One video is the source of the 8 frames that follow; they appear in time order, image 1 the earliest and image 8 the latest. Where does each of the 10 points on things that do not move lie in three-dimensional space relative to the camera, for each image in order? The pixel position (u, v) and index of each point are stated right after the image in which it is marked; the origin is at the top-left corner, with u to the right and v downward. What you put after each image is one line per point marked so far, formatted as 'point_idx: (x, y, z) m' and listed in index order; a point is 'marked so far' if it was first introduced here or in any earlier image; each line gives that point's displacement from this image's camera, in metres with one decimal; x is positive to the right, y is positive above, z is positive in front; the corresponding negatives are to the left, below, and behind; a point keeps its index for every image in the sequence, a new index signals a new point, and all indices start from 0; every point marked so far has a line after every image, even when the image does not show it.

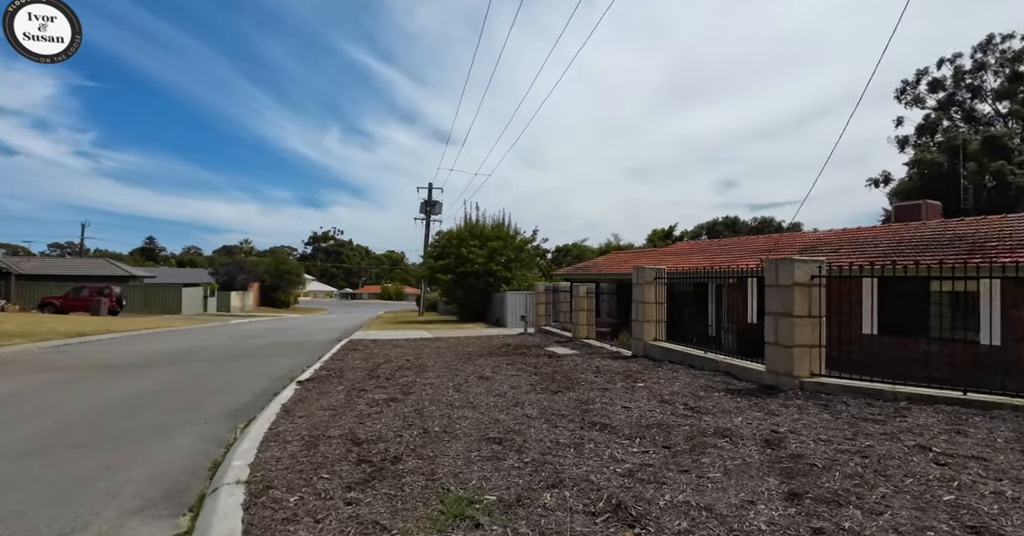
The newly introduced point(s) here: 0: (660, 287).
0: (+3.9, -0.5, +11.2) m
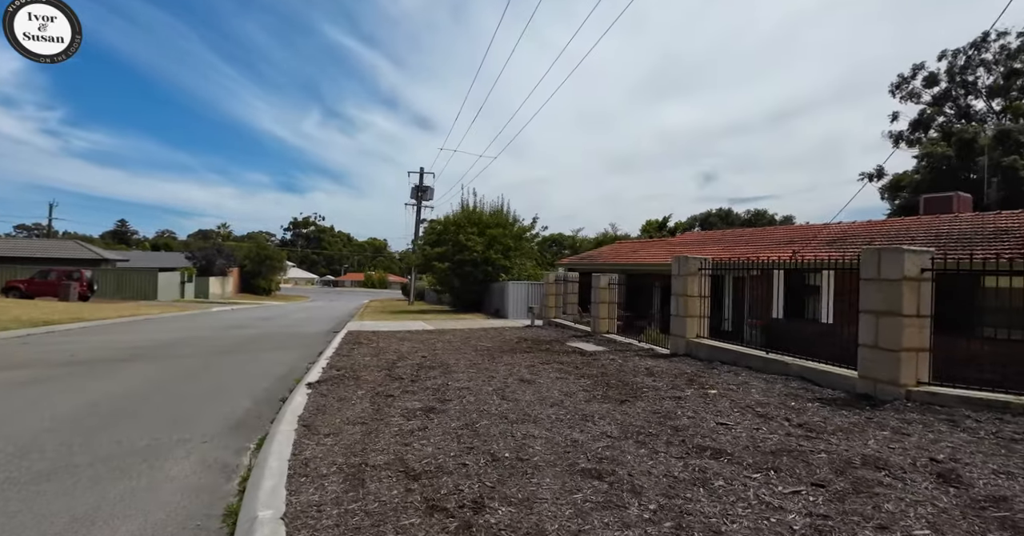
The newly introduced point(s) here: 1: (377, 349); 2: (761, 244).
0: (+4.6, -0.3, +10.2) m
1: (-3.4, -2.1, +11.0) m
2: (+10.8, +1.0, +18.5) m
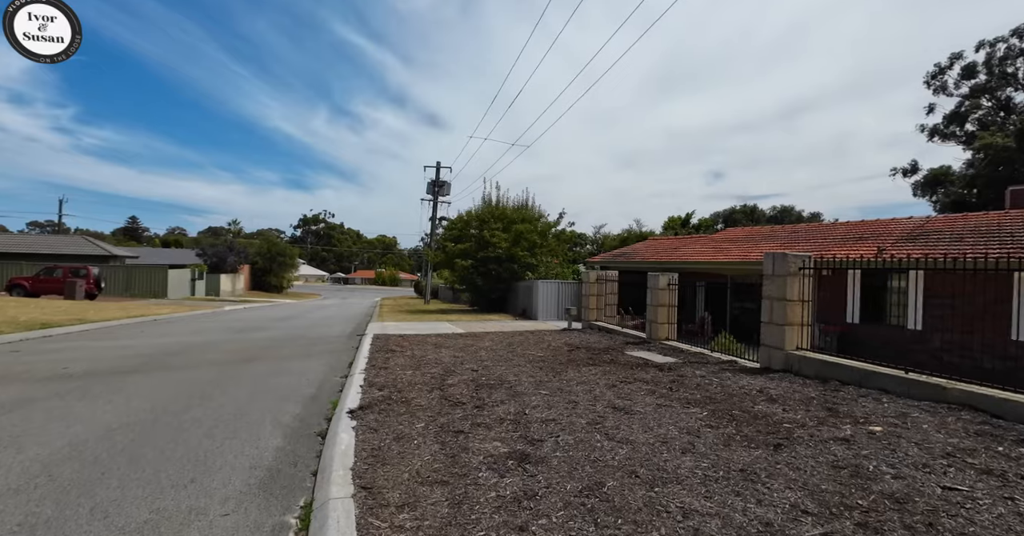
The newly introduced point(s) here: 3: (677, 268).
0: (+5.9, -0.3, +8.6) m
1: (-2.1, -2.0, +9.6) m
2: (+12.2, +1.0, +16.9) m
3: (+7.5, 0.0, +19.7) m
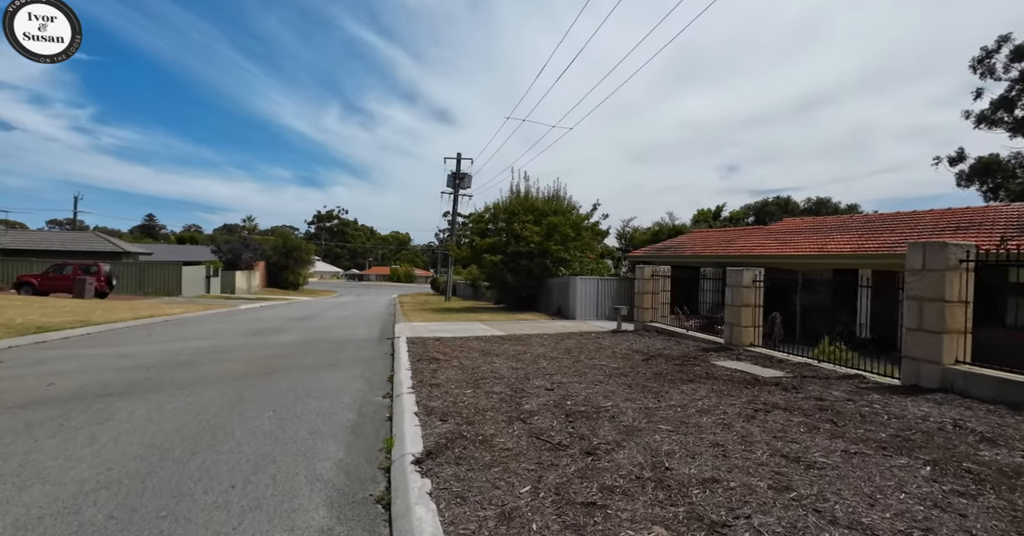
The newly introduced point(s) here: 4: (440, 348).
0: (+7.2, -0.1, +6.8) m
1: (-0.8, -1.9, +7.9) m
2: (+13.7, +1.3, +14.8) m
3: (+9.1, +0.3, +17.8) m
4: (-1.8, -2.0, +10.8) m
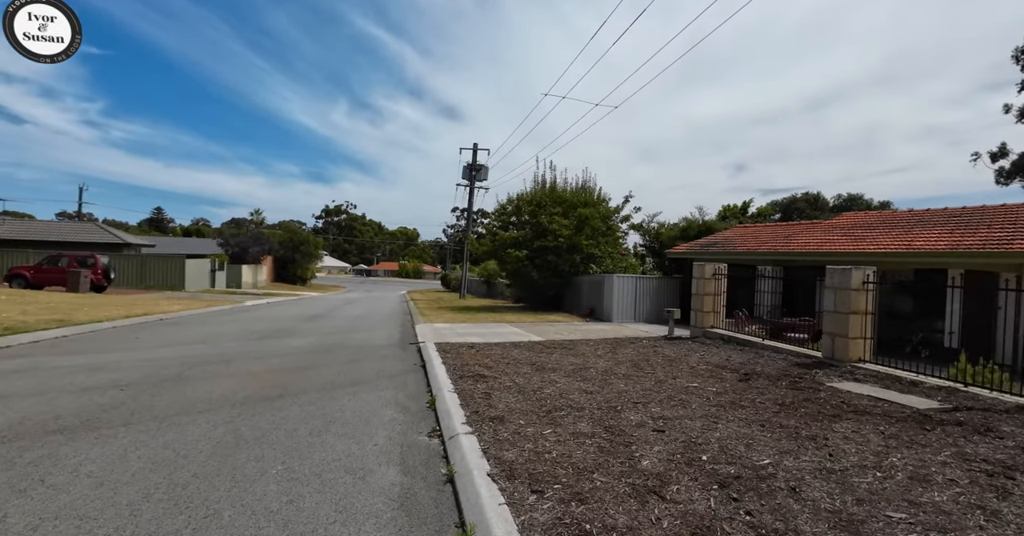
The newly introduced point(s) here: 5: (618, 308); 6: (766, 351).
0: (+8.2, -0.1, +4.9) m
1: (+0.3, -1.8, +6.2) m
2: (+14.9, +1.3, +12.8) m
3: (+10.4, +0.3, +15.8) m
4: (-0.7, -1.9, +9.0) m
5: (+4.5, -1.7, +18.4) m
6: (+6.5, -2.1, +11.1) m
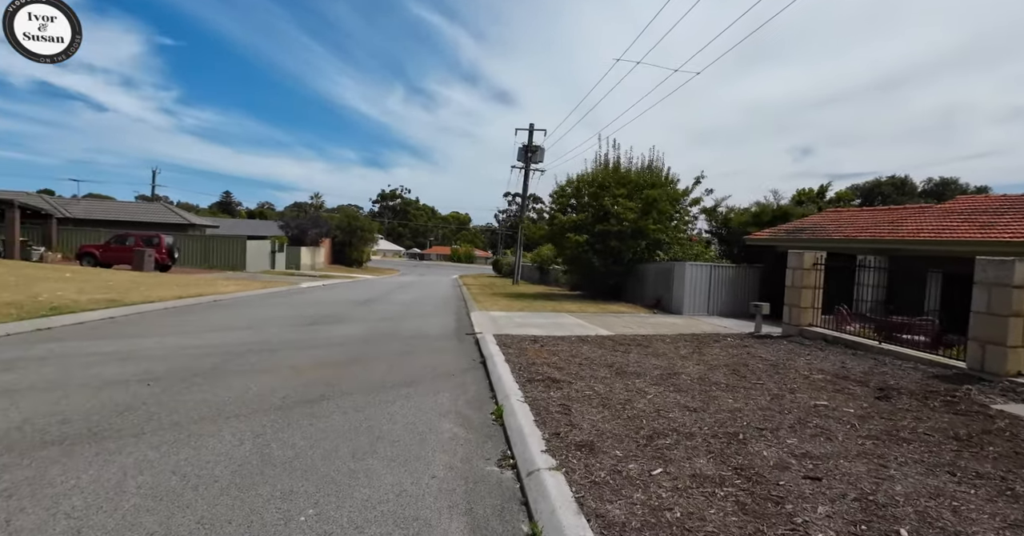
0: (+9.0, -0.1, +2.7) m
1: (+1.3, -1.7, +5.0) m
2: (+16.6, +1.4, +9.8) m
3: (+12.4, +0.6, +13.4) m
4: (+0.6, -1.6, +7.9) m
5: (+6.8, -1.2, +16.6) m
6: (+7.9, -1.9, +9.2) m
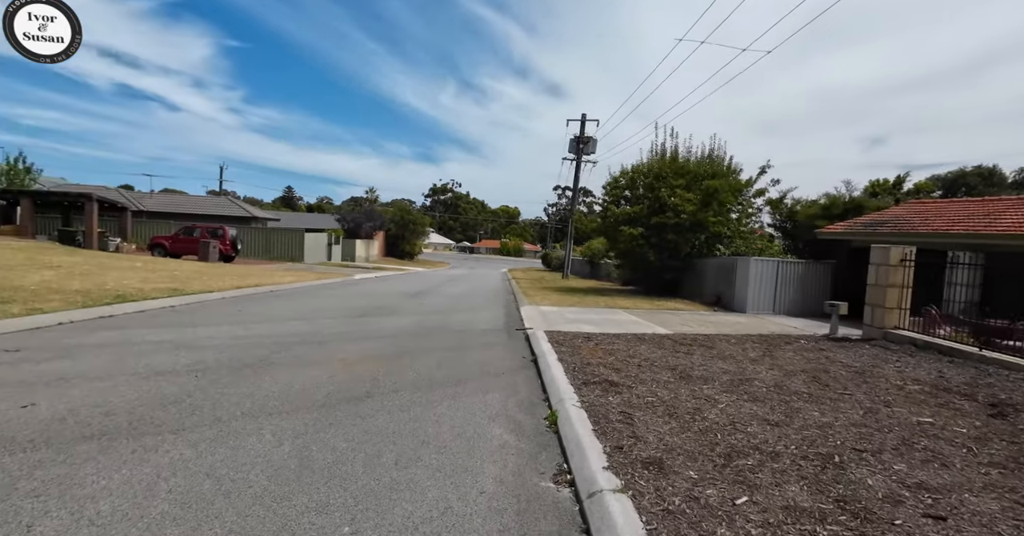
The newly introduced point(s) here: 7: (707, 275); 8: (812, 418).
0: (+9.3, -0.2, +1.2) m
1: (+1.9, -1.6, +4.4) m
2: (+17.6, +1.4, +7.4) m
3: (+13.8, +0.7, +11.4) m
4: (+1.5, -1.5, +7.3) m
5: (+8.7, -1.0, +15.3) m
6: (+9.0, -1.9, +7.8) m
7: (+8.3, -0.2, +18.1) m
8: (+3.4, -1.6, +4.9) m
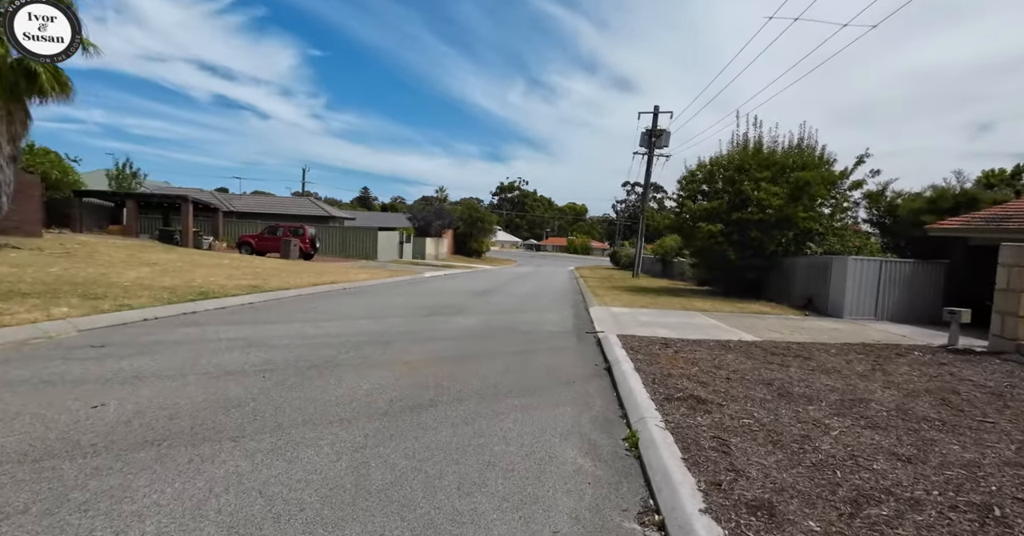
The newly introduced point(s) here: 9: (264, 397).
0: (+9.4, -0.3, -0.7) m
1: (+2.5, -1.6, +3.5) m
2: (+18.6, +1.3, +4.1) m
3: (+15.5, +0.6, +8.7) m
4: (+2.6, -1.5, +6.5) m
5: (+10.9, -1.0, +13.3) m
6: (+10.0, -1.9, +5.8) m
7: (+10.9, -0.3, +16.2) m
8: (+4.1, -1.7, +3.9) m
9: (-2.2, -1.3, +4.0) m
